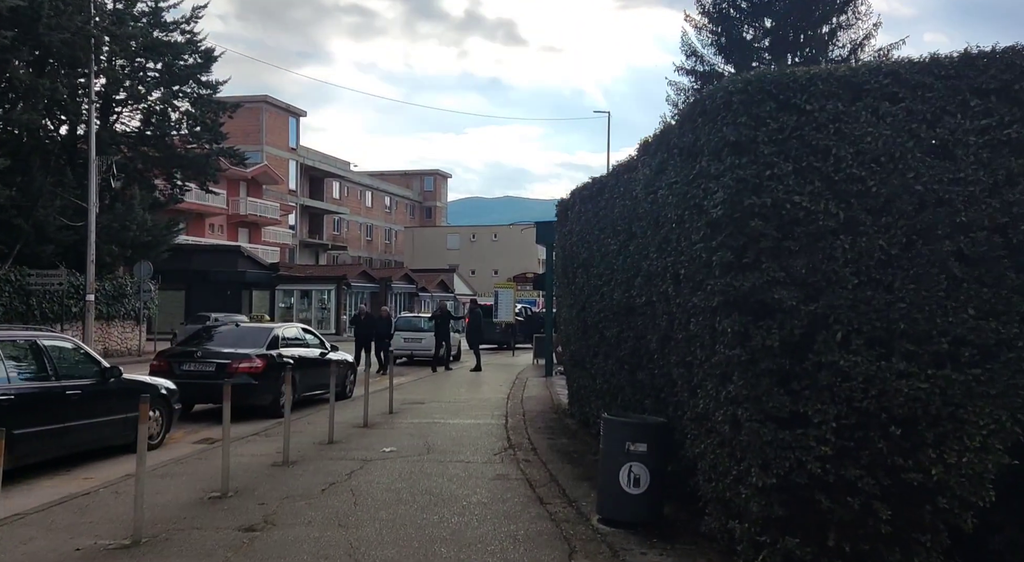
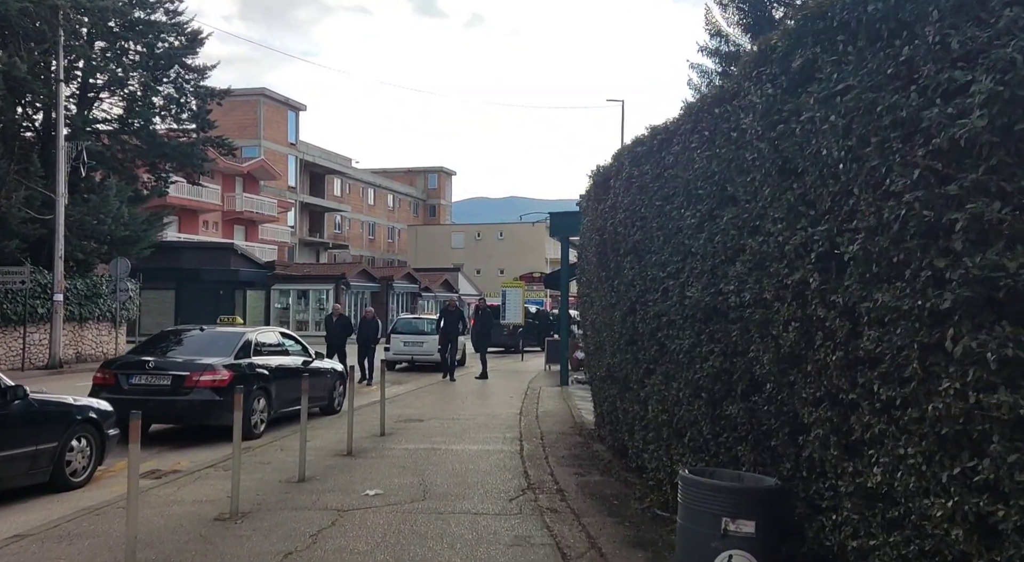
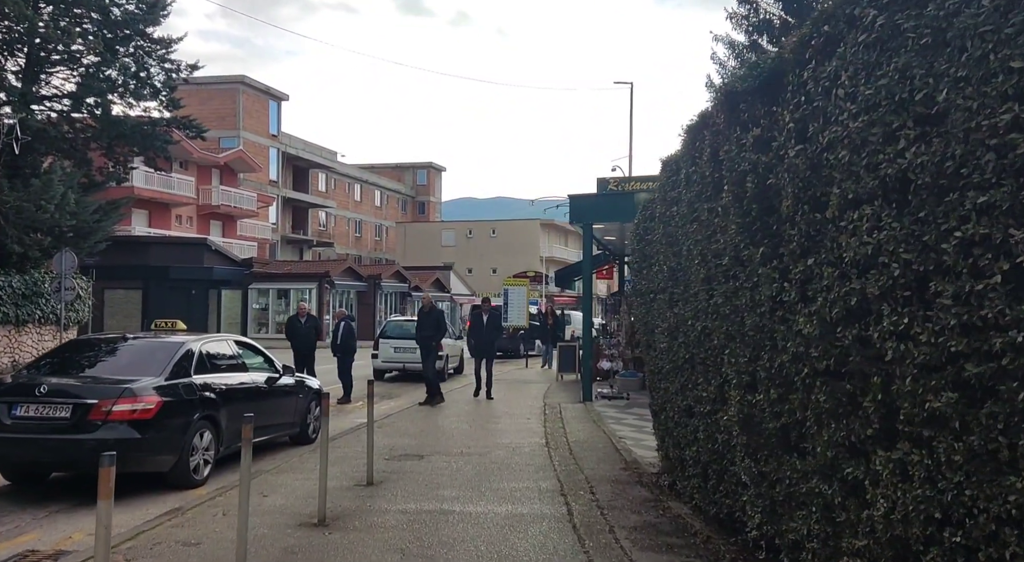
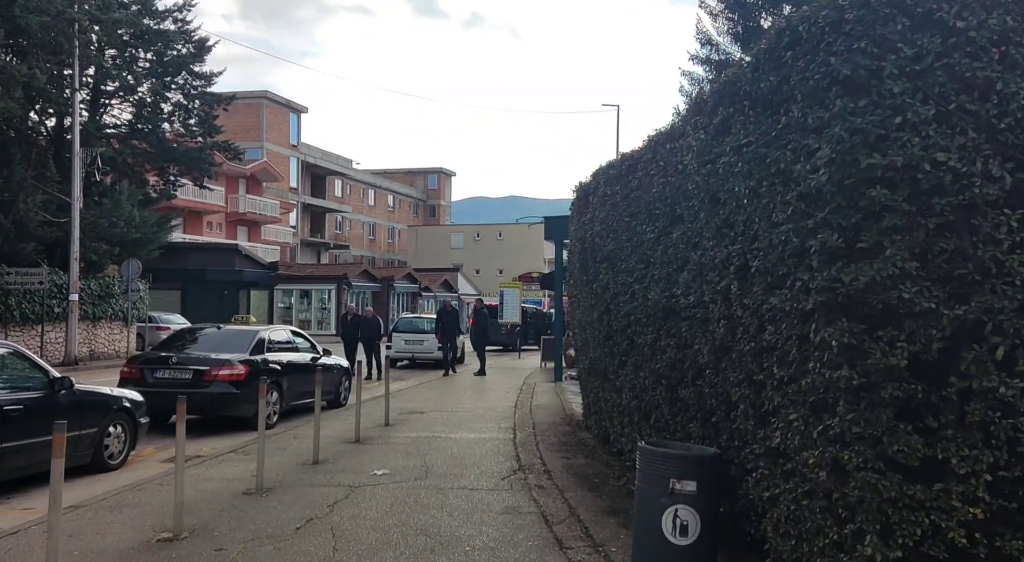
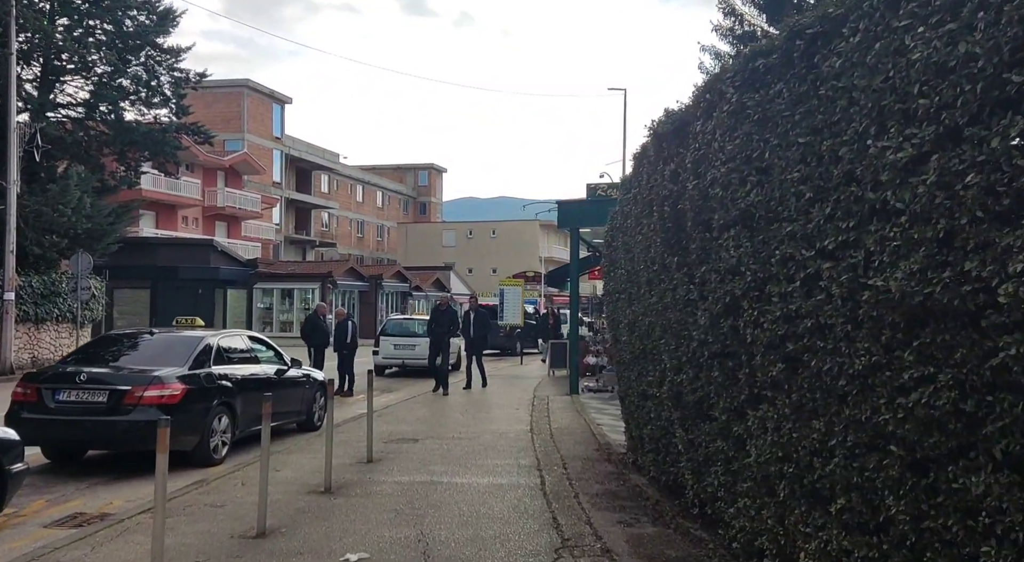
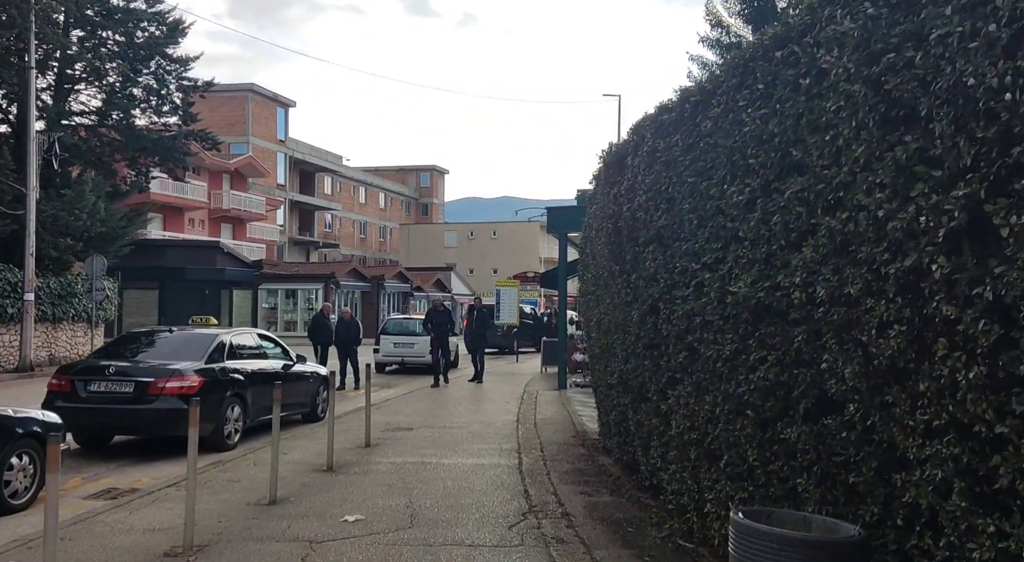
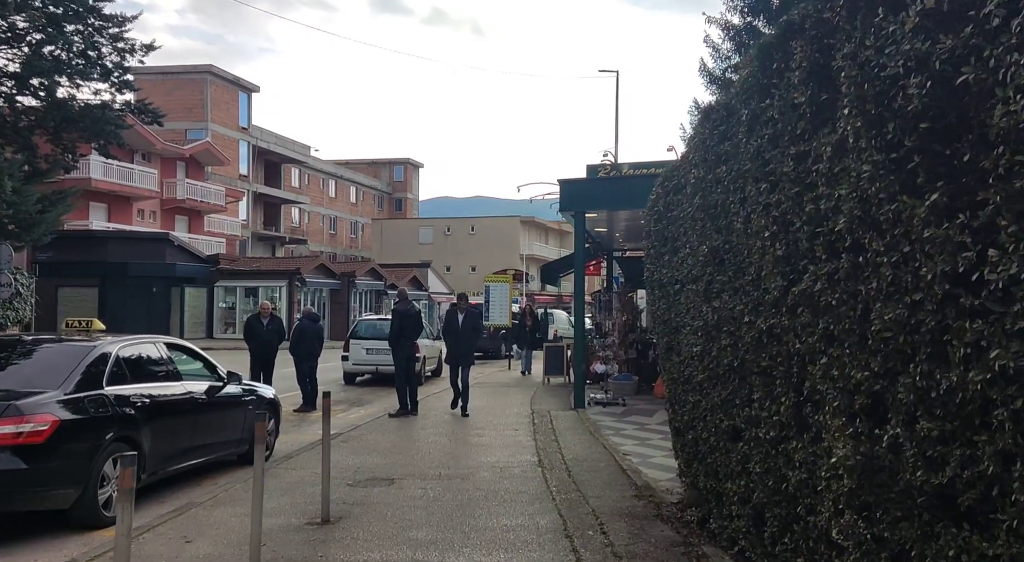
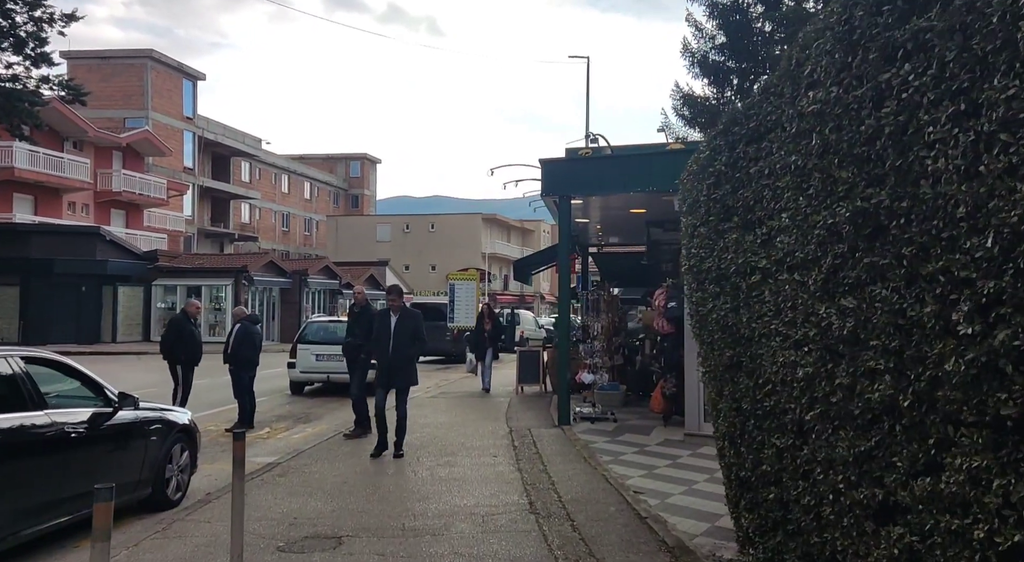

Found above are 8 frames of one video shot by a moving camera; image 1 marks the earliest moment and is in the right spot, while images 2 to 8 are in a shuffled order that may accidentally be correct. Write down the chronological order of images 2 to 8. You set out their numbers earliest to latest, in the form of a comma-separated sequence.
4, 2, 6, 5, 3, 7, 8
